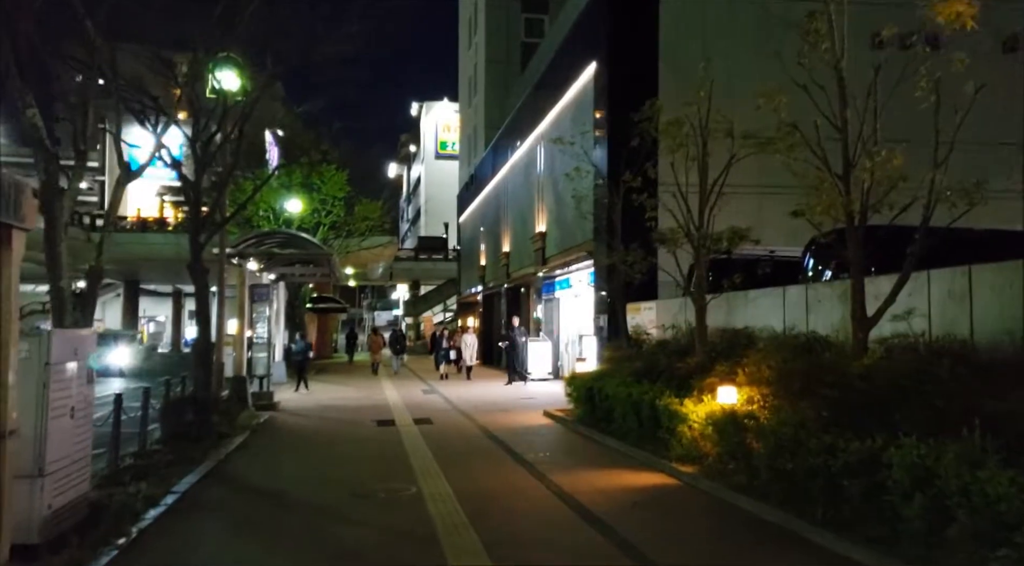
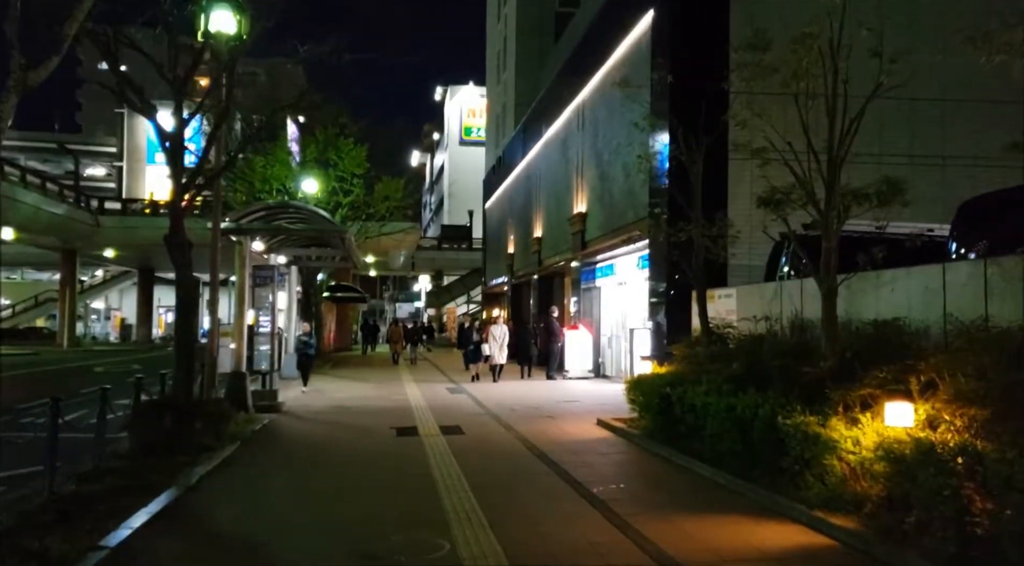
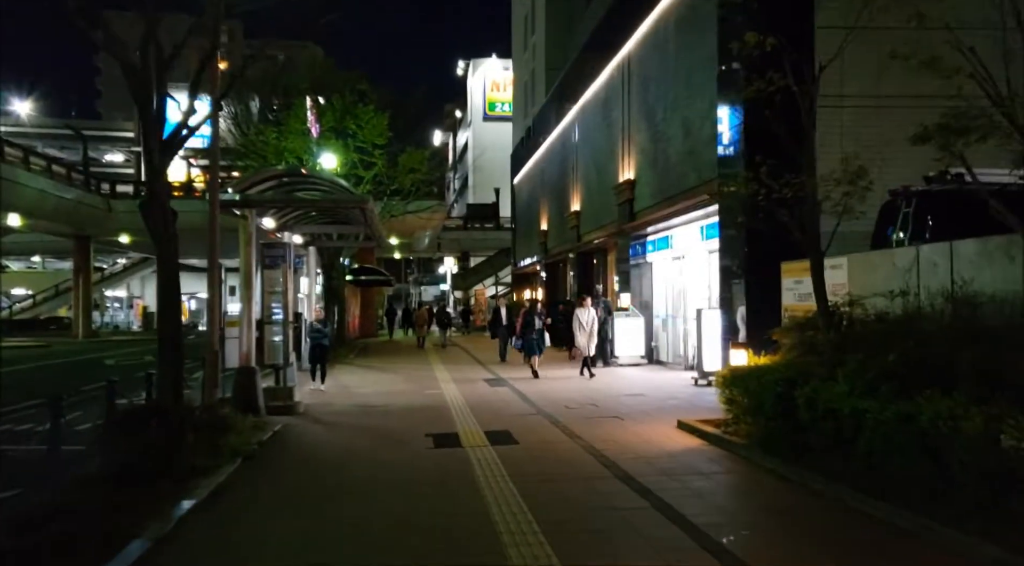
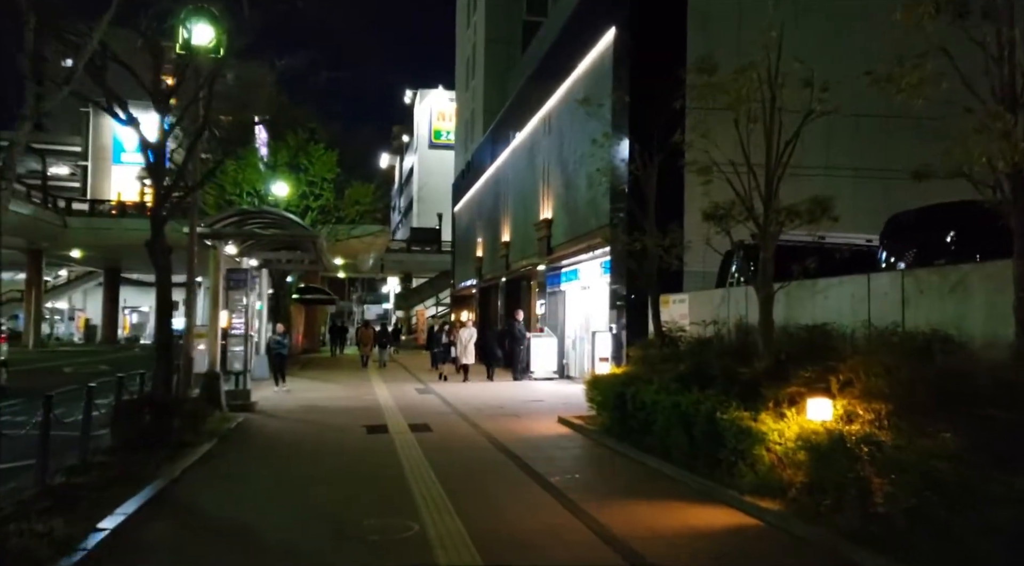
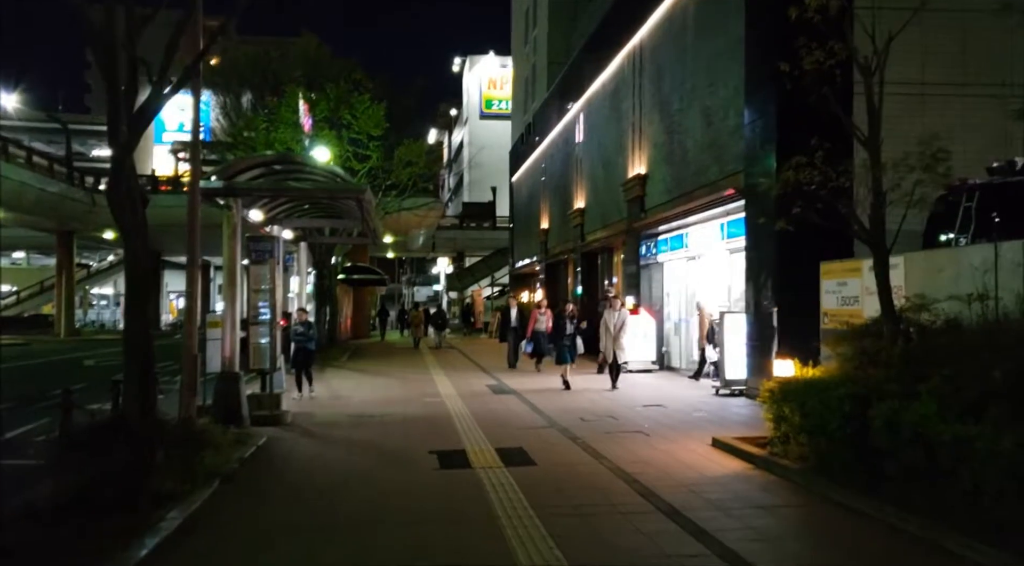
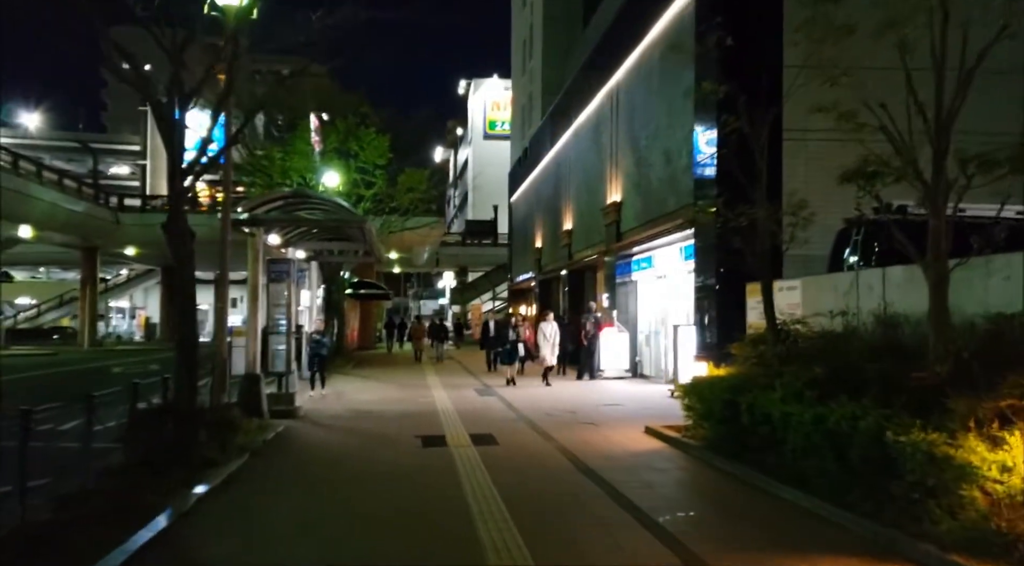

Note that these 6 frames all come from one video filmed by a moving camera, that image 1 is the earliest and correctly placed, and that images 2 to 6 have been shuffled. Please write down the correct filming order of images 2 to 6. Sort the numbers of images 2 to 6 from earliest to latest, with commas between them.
4, 2, 6, 3, 5
